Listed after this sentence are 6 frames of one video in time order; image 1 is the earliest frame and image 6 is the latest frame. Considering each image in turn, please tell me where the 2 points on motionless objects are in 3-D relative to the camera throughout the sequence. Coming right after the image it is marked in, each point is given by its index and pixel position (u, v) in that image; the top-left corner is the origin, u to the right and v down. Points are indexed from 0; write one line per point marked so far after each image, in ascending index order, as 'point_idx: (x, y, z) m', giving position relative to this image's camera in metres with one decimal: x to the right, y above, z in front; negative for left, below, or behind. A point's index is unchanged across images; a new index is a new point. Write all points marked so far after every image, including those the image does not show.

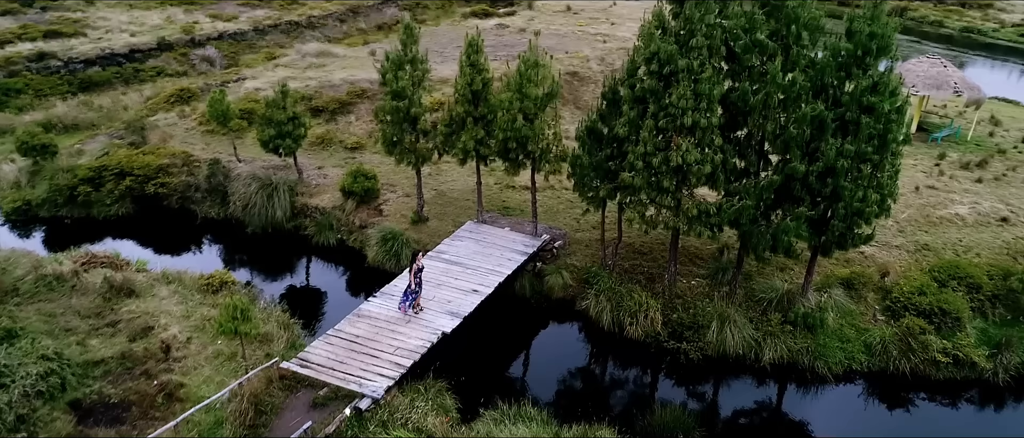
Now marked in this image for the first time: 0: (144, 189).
0: (-9.8, +0.8, +18.9) m
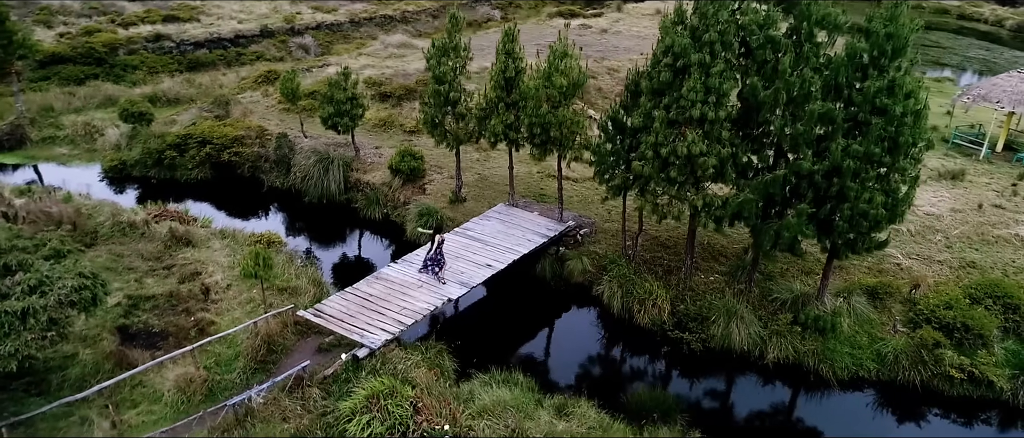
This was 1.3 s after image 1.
0: (-8.6, +1.8, +20.9) m
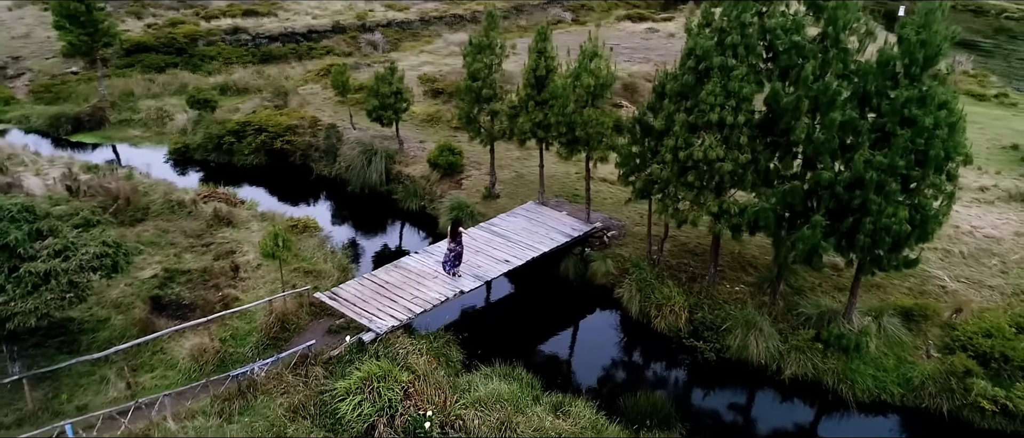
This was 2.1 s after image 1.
0: (-7.3, +2.3, +21.9) m
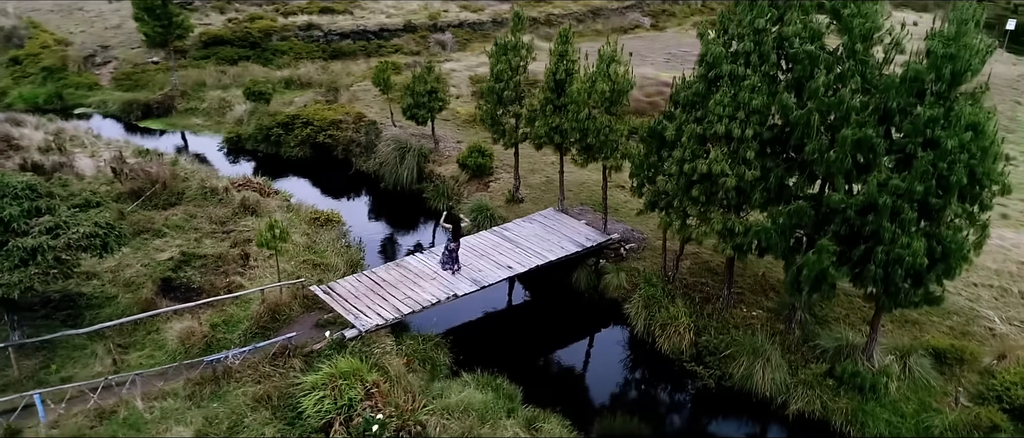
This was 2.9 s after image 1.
0: (-6.1, +2.5, +22.5) m
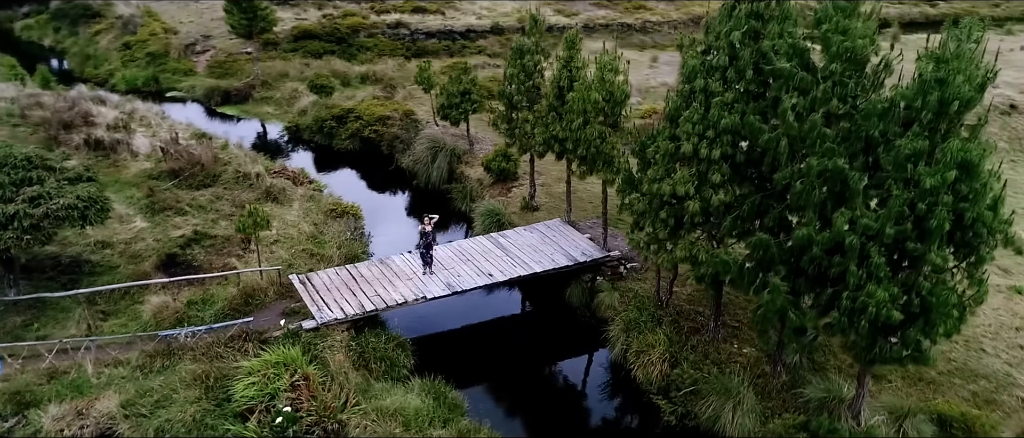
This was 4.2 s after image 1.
0: (-4.7, +2.8, +23.1) m
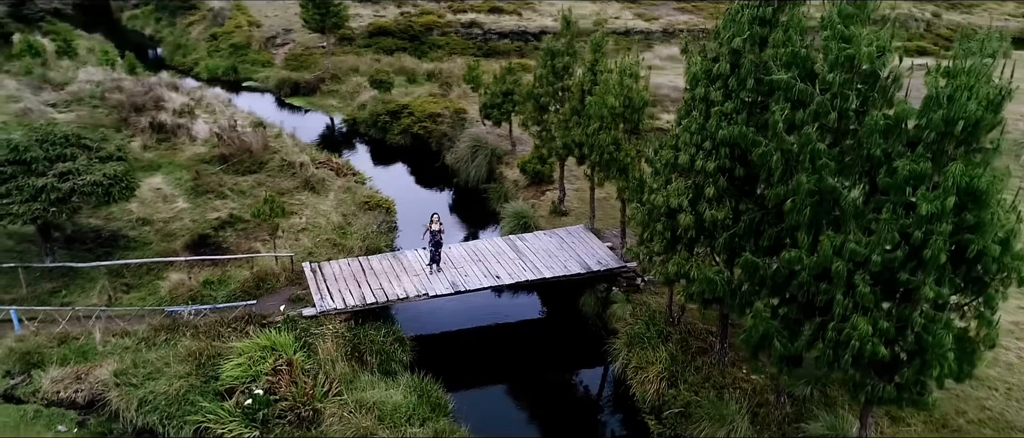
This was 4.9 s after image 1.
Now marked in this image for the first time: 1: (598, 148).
0: (-3.1, +3.0, +23.4) m
1: (+1.7, +1.3, +13.5) m
